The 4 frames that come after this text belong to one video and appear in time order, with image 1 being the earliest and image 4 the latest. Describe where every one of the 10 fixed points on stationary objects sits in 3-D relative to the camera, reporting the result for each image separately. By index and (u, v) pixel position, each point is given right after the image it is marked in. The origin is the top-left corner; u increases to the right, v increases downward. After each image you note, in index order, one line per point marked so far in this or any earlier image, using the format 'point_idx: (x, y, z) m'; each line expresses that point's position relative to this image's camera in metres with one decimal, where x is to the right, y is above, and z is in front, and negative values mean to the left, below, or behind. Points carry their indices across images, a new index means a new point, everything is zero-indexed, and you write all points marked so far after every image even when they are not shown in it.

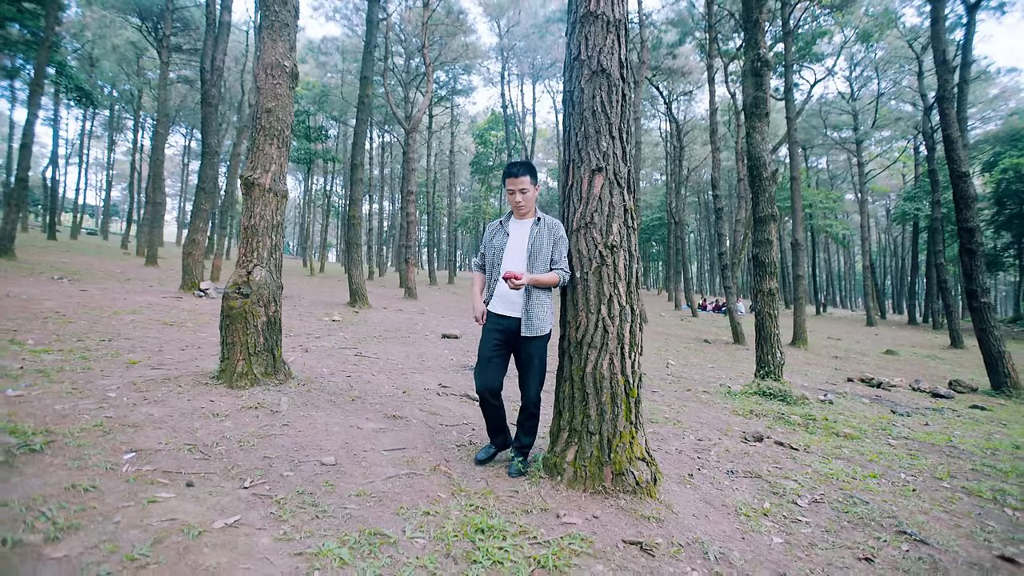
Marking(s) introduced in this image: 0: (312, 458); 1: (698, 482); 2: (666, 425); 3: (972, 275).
0: (-1.1, -0.9, +2.7) m
1: (+1.2, -1.2, +3.0) m
2: (+1.4, -1.3, +4.5) m
3: (+8.8, +0.3, +9.3) m
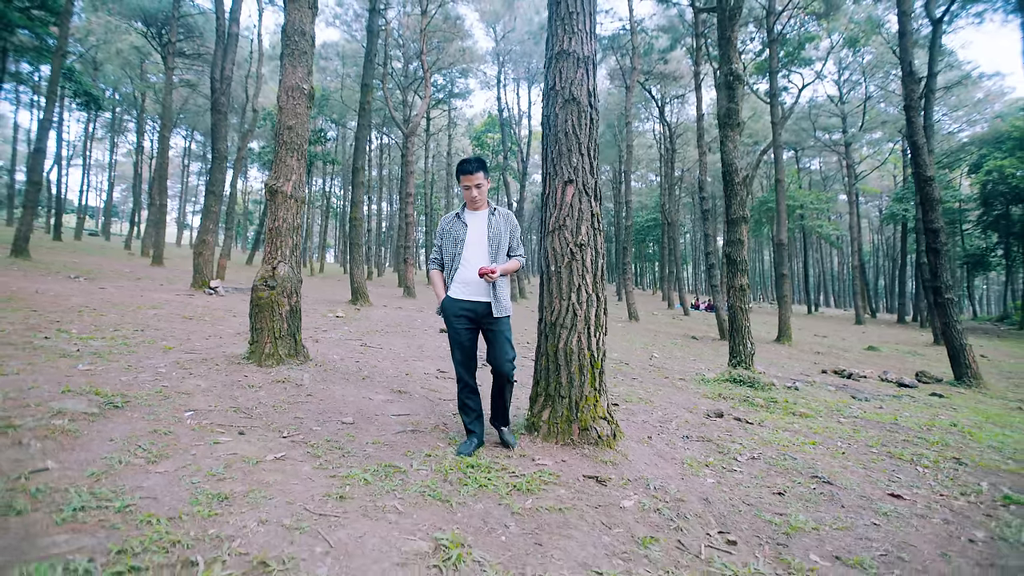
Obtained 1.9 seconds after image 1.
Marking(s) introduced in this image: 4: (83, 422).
0: (-1.2, -0.9, +3.3) m
1: (+1.1, -1.1, +3.6) m
2: (+1.3, -1.2, +5.1) m
3: (+8.7, +0.3, +9.9) m
4: (-2.3, -0.7, +2.6) m
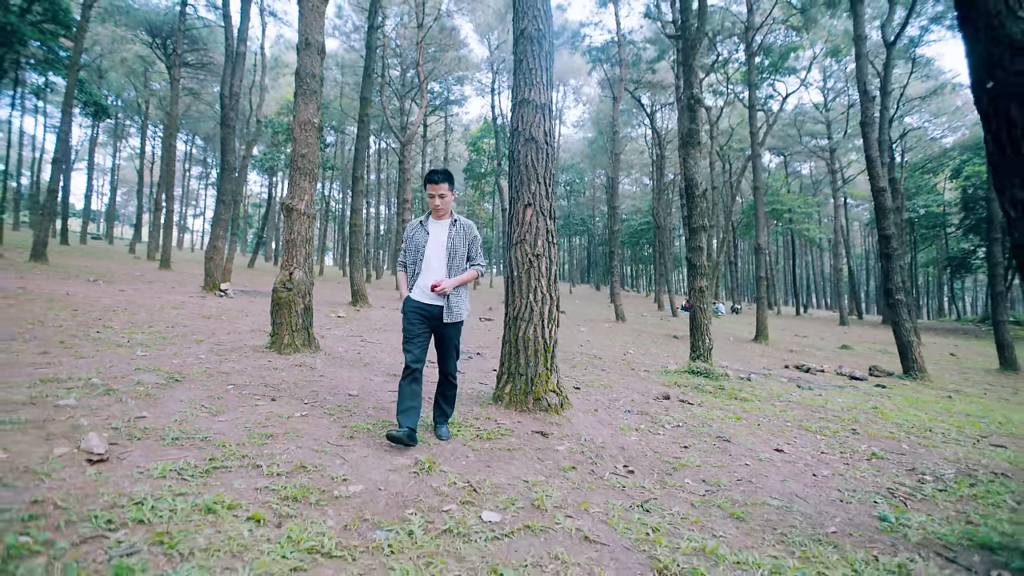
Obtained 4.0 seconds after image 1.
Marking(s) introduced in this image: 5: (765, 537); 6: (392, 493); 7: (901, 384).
0: (-1.5, -0.9, +4.2) m
1: (+0.8, -1.2, +4.5) m
2: (+1.1, -1.2, +6.0) m
3: (+8.4, +0.3, +10.8) m
4: (-2.5, -0.7, +3.5) m
5: (+1.2, -1.2, +2.4) m
6: (-0.6, -1.0, +2.4) m
7: (+7.6, -1.9, +9.5) m
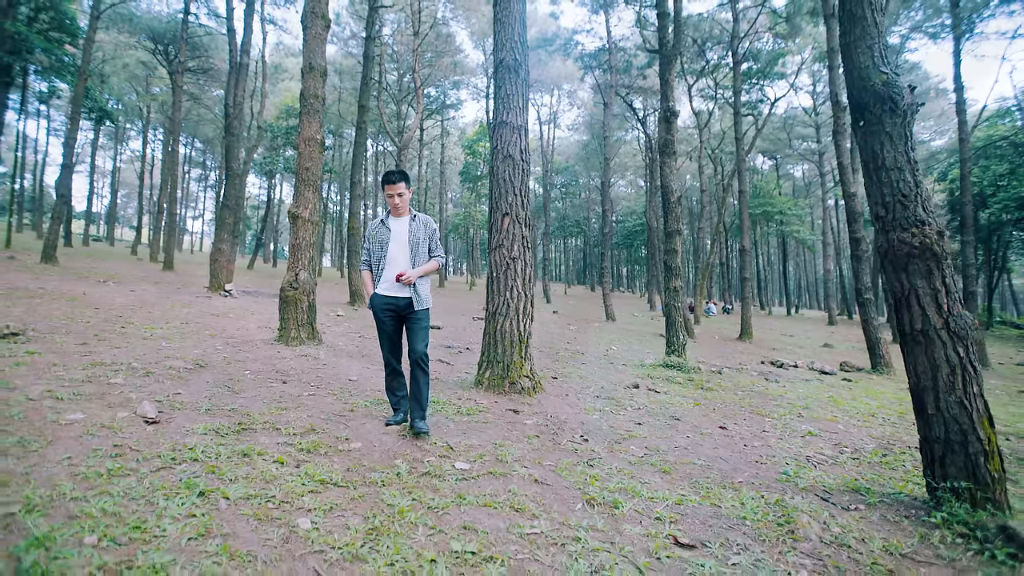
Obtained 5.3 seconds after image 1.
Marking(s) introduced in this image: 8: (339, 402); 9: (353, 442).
0: (-1.7, -0.9, +4.8) m
1: (+0.6, -1.2, +5.1) m
2: (+0.9, -1.2, +6.6) m
3: (+8.2, +0.3, +11.5) m
4: (-2.7, -0.7, +4.1) m
5: (+1.0, -1.2, +3.0) m
6: (-0.8, -1.0, +3.0) m
7: (+7.4, -1.9, +10.1) m
8: (-1.4, -0.9, +3.9) m
9: (-1.0, -1.0, +3.0) m
